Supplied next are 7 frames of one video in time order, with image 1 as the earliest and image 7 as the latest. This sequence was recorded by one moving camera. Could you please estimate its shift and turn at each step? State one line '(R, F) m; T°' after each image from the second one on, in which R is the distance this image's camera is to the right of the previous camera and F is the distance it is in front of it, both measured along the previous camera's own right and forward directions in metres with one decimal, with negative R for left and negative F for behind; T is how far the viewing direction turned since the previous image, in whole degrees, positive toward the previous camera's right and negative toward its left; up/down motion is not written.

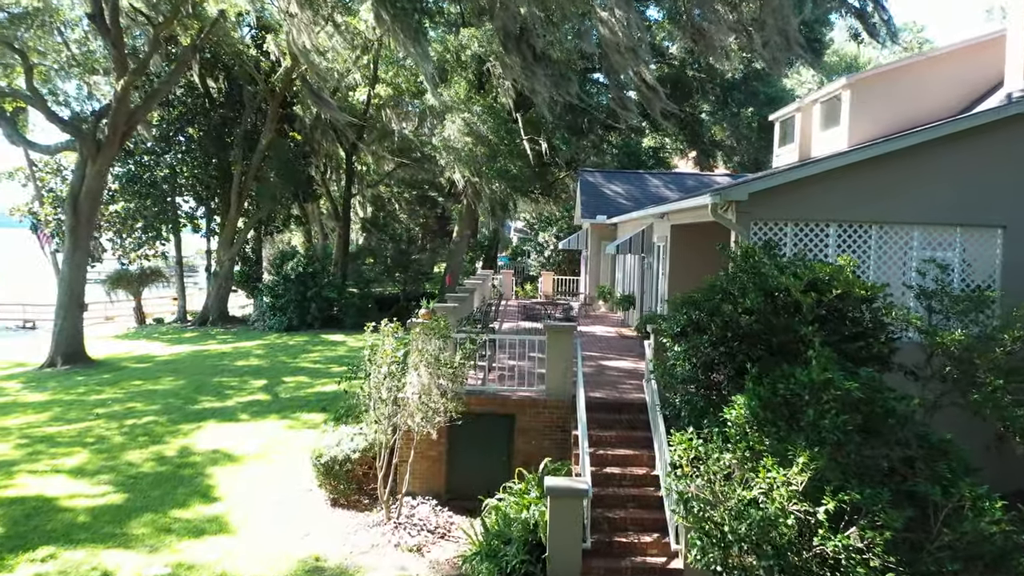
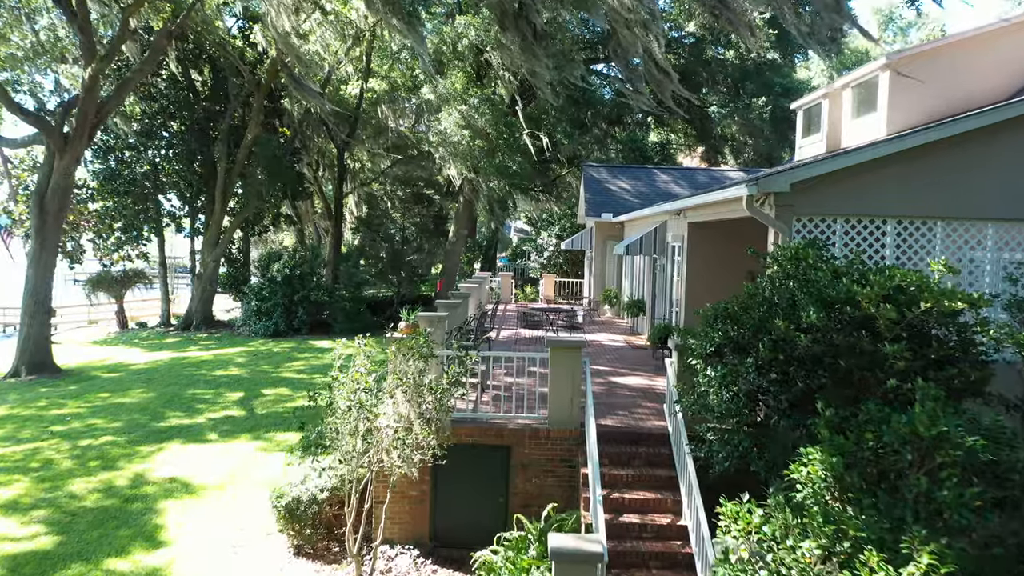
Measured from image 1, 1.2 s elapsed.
(0.0, +1.2) m; 0°
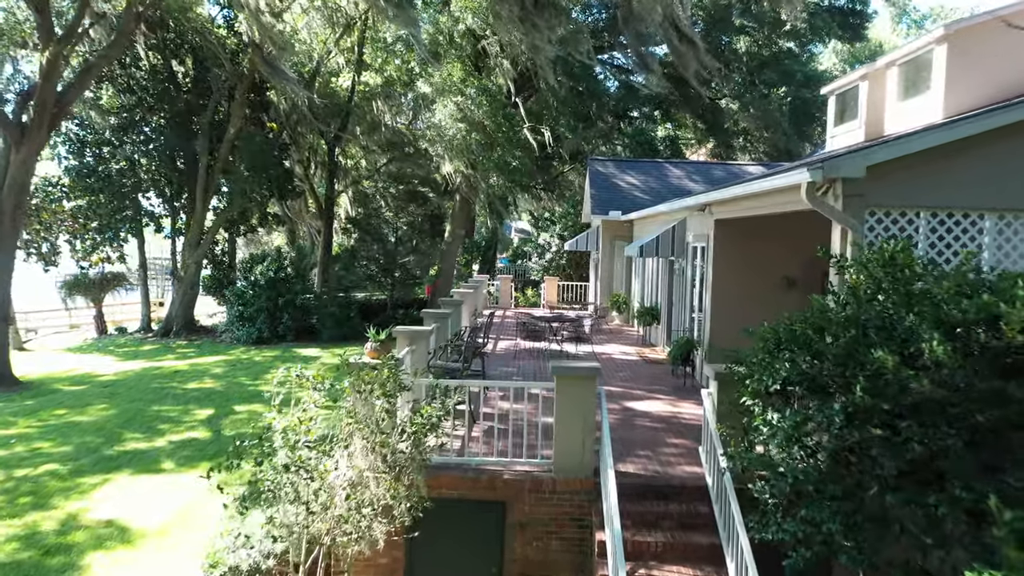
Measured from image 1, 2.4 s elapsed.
(0.0, +1.3) m; 0°
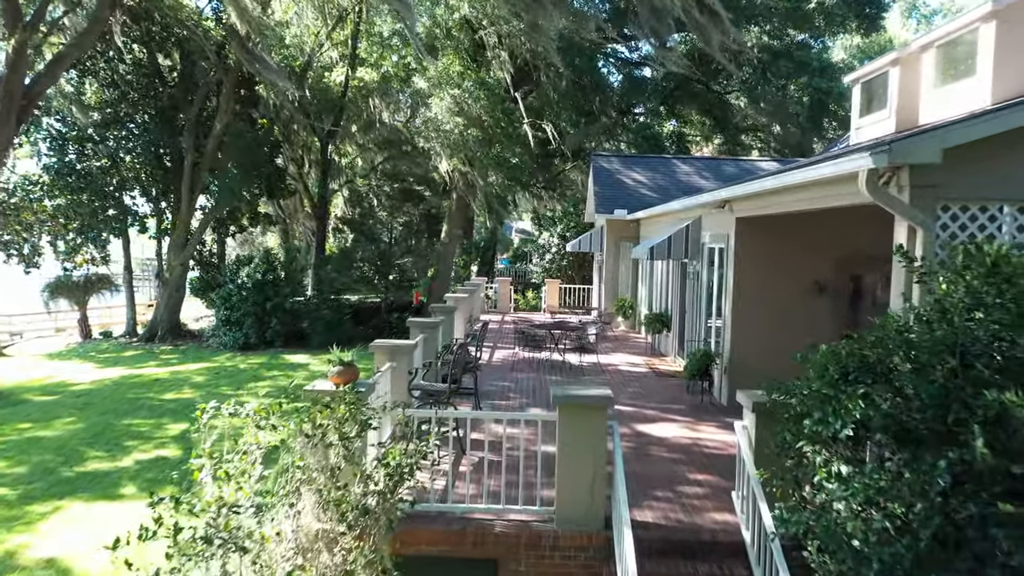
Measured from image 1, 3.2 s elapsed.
(0.0, +0.9) m; 0°
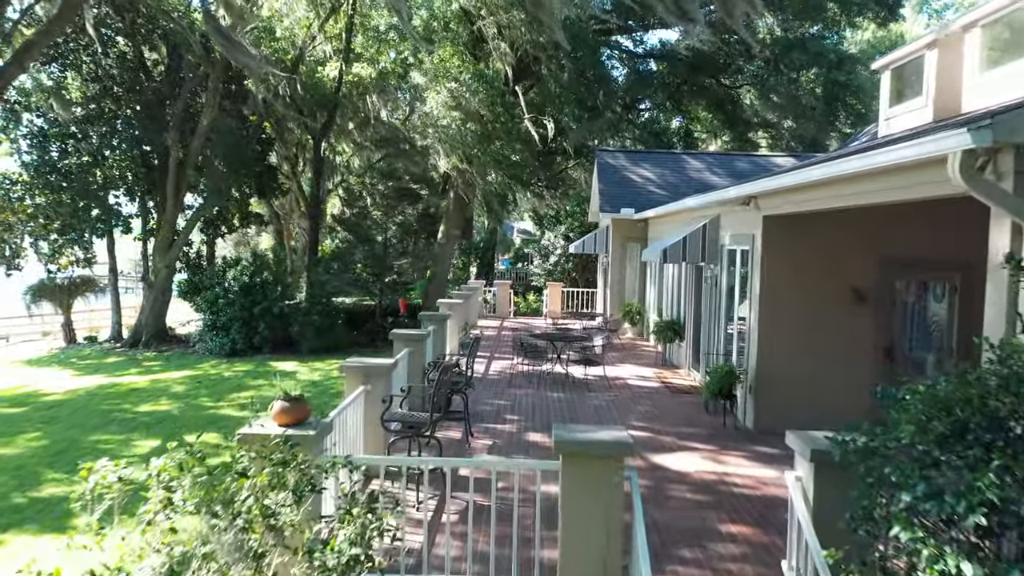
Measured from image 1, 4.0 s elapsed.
(0.0, +0.9) m; 0°
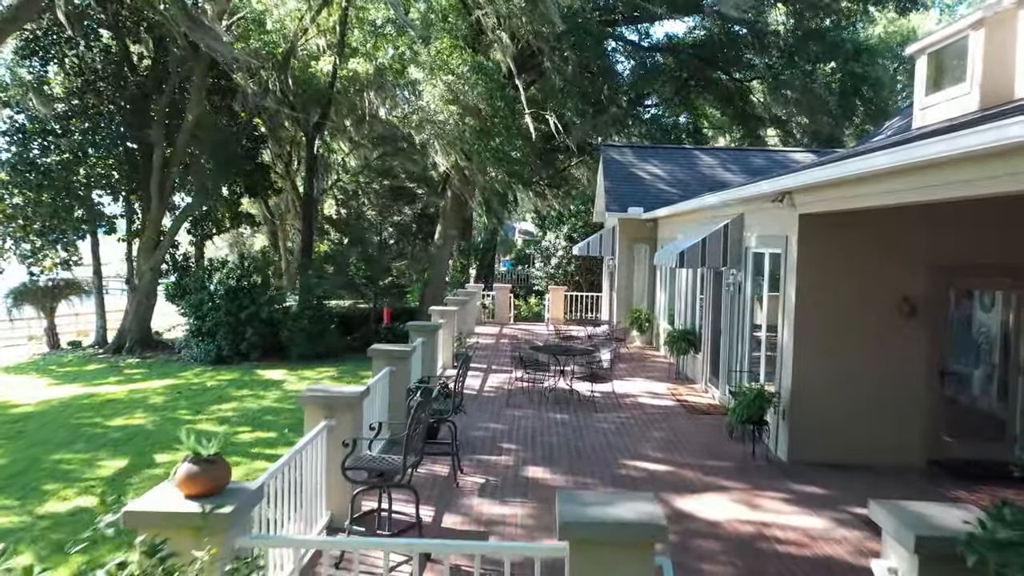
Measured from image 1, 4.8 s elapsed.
(0.0, +0.9) m; 0°
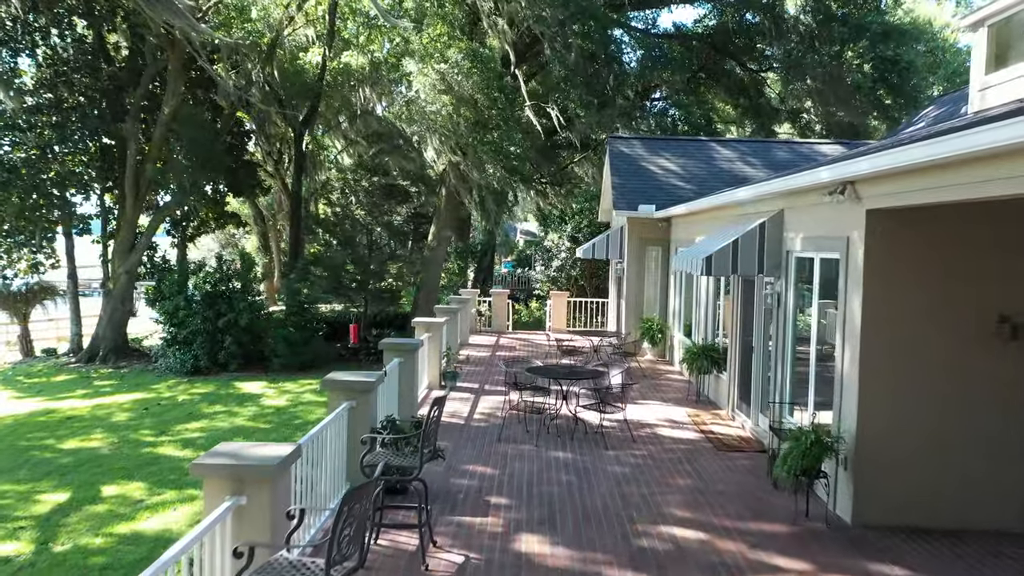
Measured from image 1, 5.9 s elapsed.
(+0.1, +1.2) m; 0°
